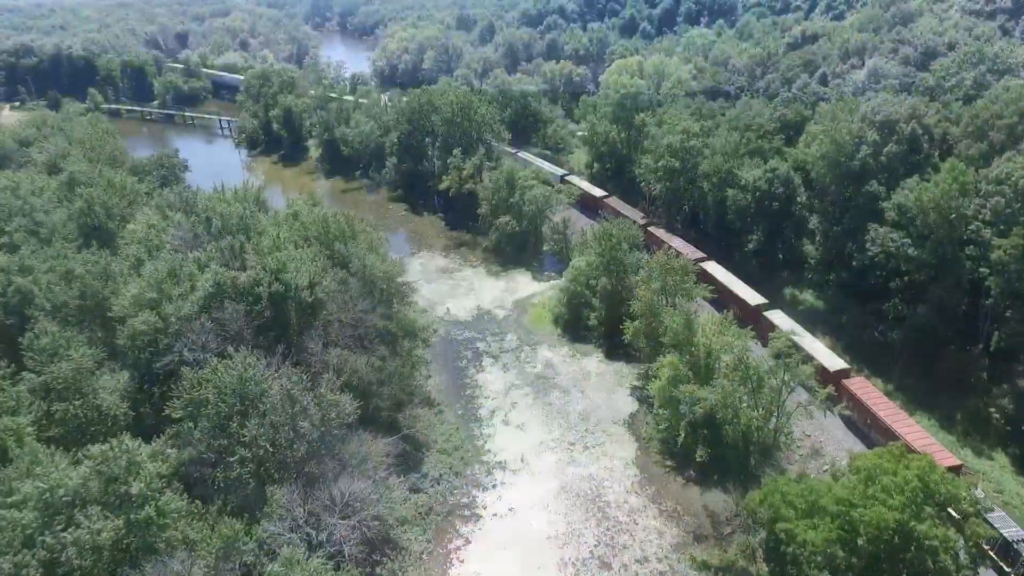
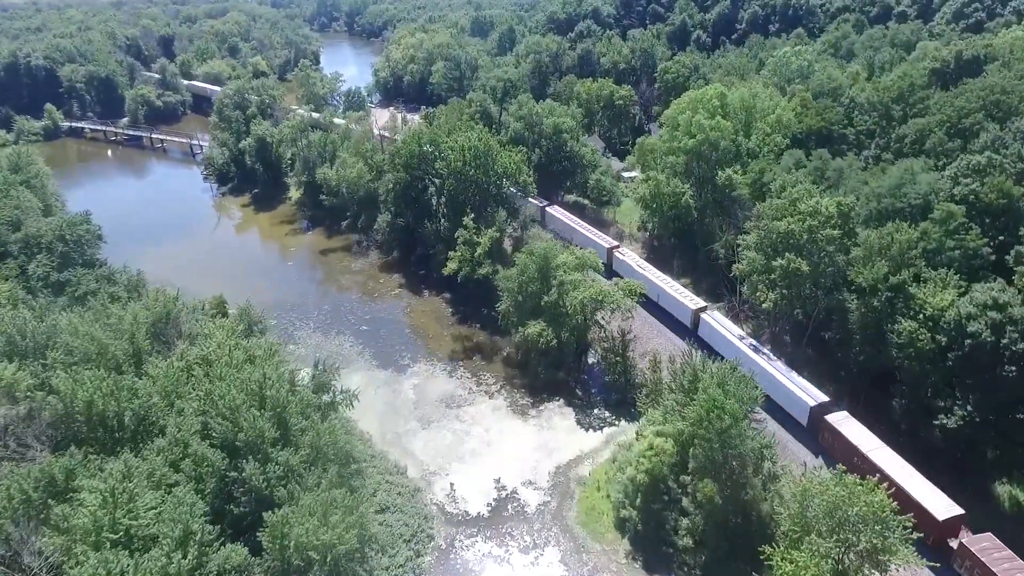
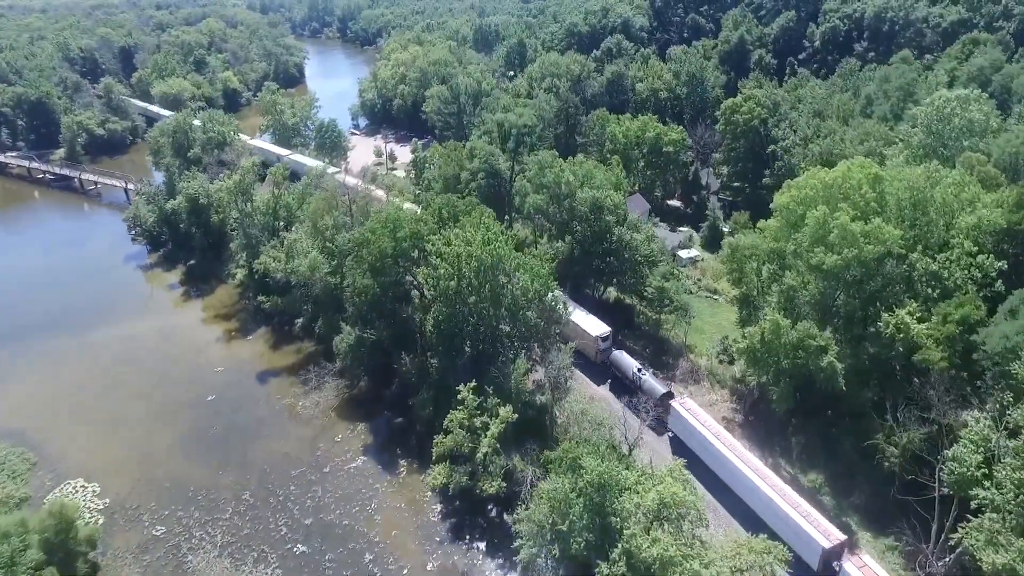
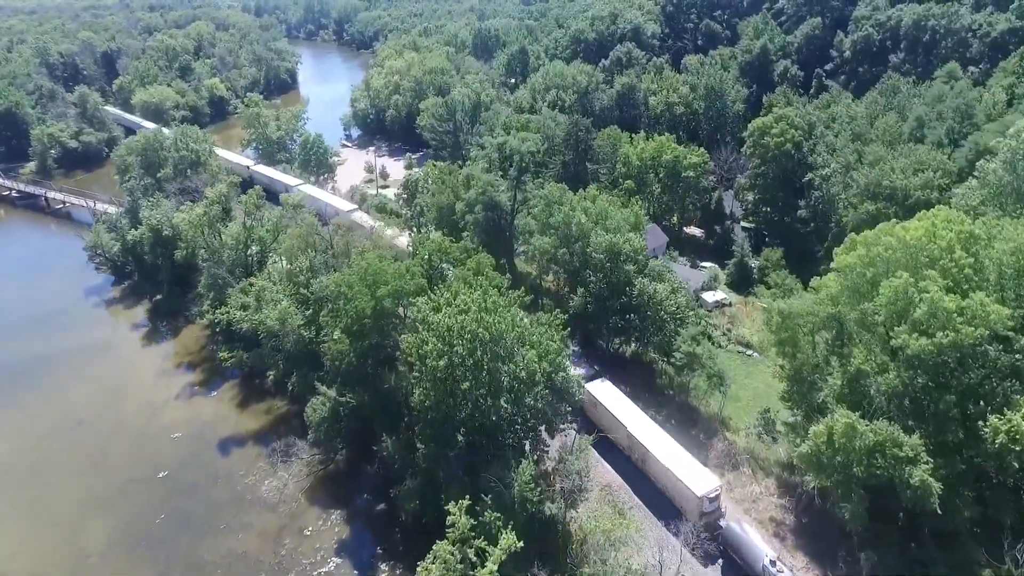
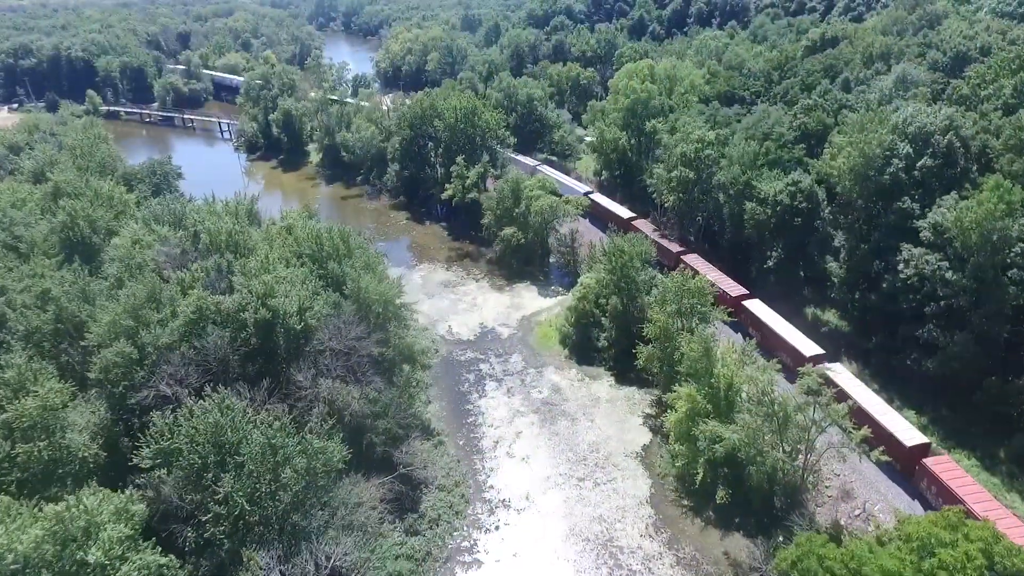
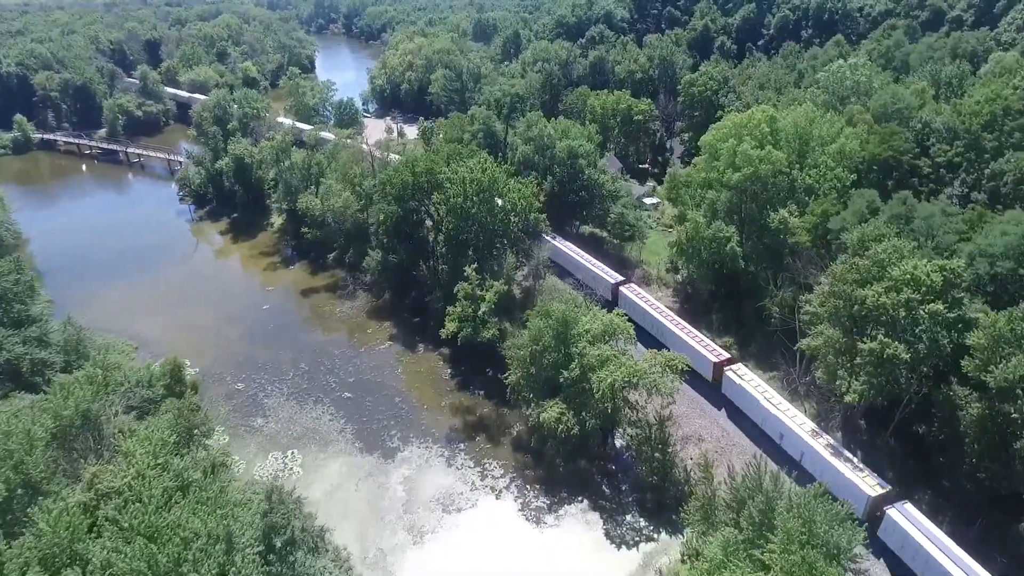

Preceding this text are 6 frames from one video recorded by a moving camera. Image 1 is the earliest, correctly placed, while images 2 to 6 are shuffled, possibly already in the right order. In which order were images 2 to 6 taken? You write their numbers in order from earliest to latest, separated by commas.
5, 2, 6, 3, 4
